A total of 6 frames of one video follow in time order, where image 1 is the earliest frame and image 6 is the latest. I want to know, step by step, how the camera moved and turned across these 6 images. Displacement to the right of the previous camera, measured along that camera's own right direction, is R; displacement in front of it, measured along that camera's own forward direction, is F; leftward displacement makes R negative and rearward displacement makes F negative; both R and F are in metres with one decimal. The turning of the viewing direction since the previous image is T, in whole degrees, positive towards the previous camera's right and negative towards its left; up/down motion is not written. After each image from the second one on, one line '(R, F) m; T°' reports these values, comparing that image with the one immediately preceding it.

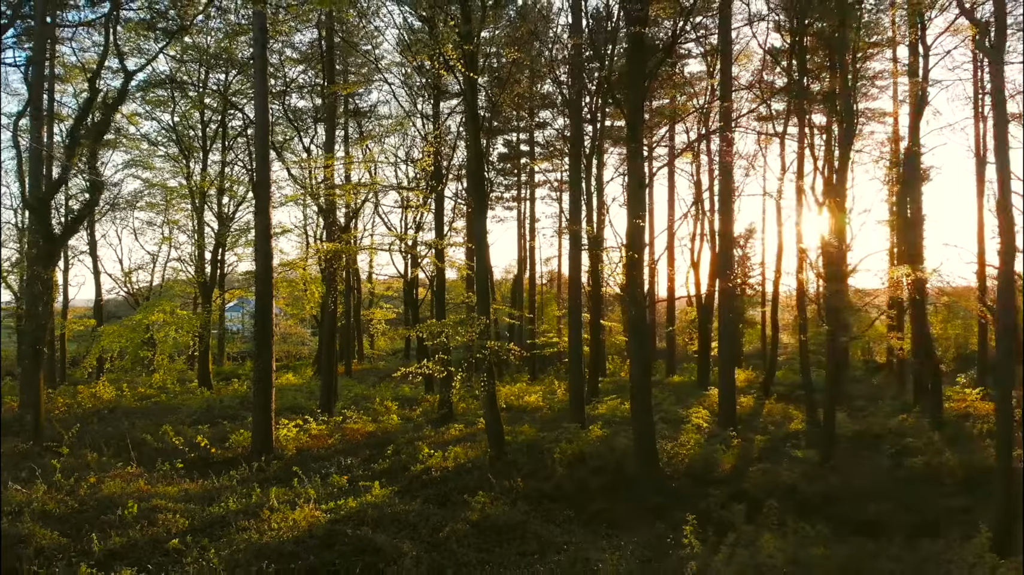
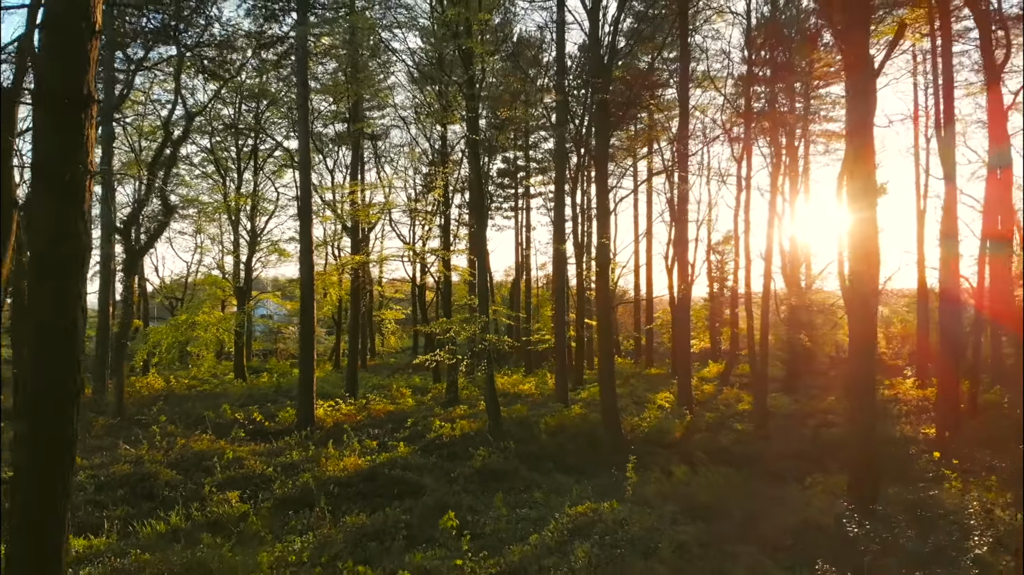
(+0.1, -2.5) m; 0°
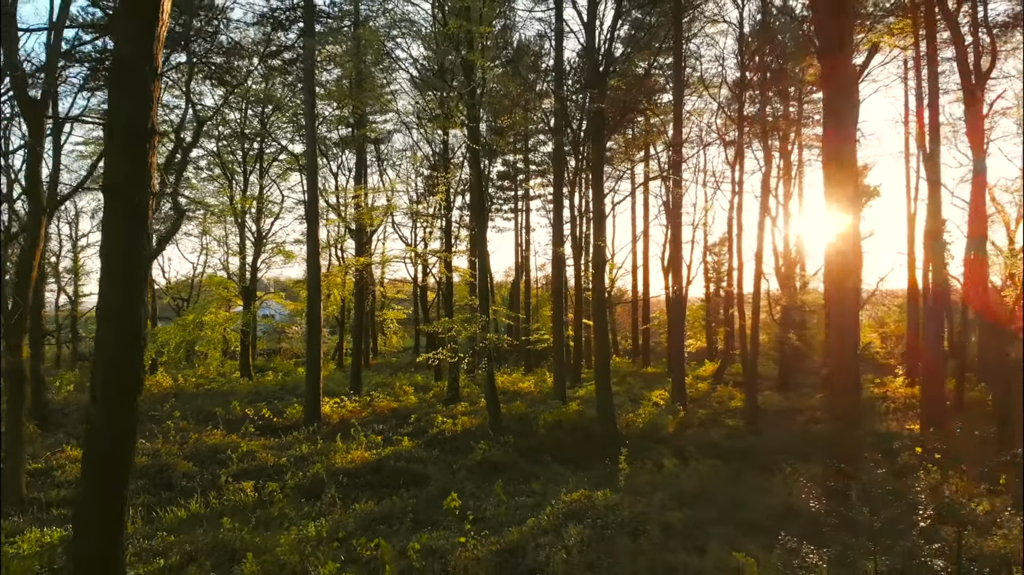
(0.0, -0.5) m; 0°
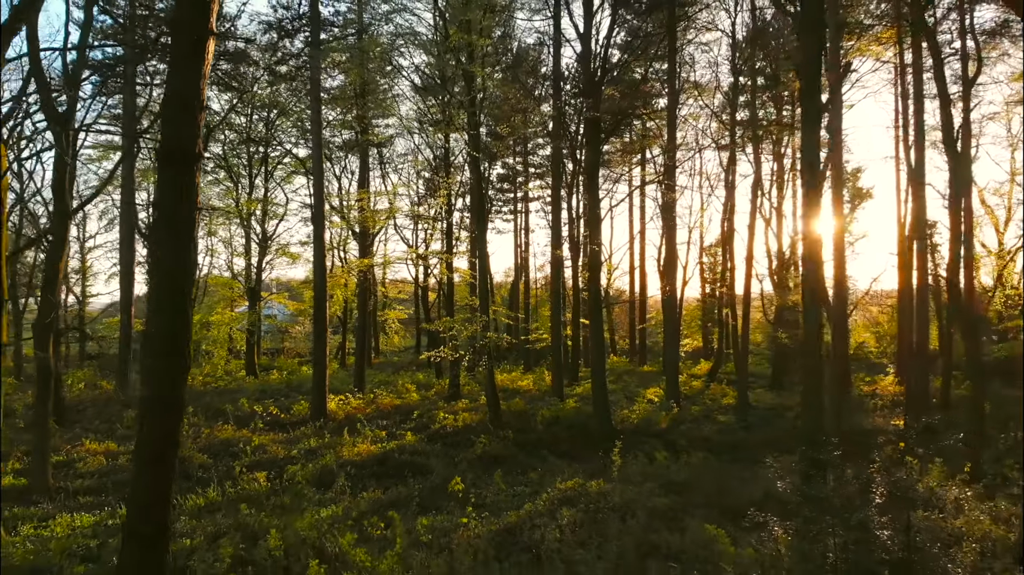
(0.0, -0.5) m; 0°
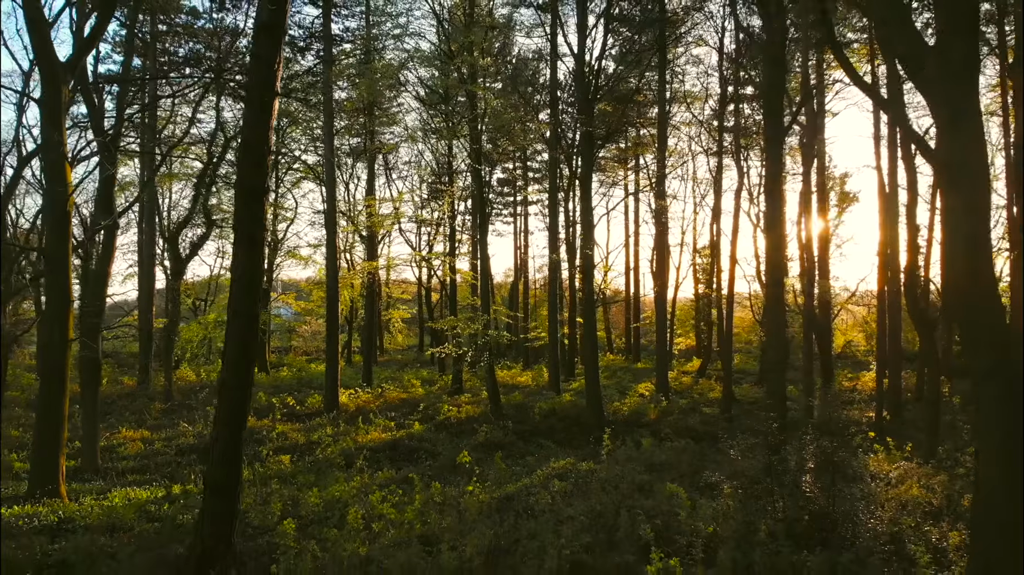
(0.0, -1.0) m; 0°
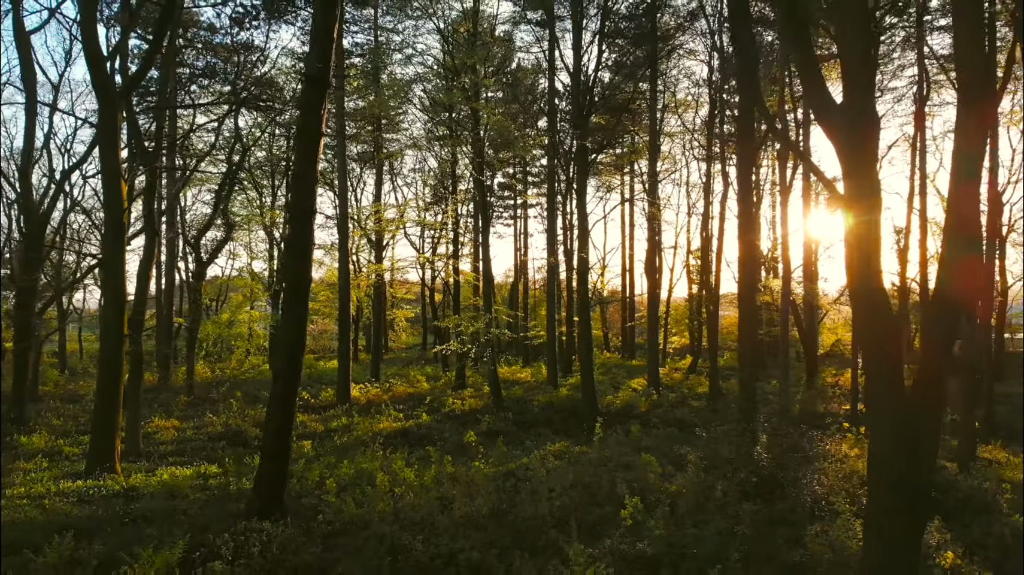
(0.0, -1.0) m; 0°
